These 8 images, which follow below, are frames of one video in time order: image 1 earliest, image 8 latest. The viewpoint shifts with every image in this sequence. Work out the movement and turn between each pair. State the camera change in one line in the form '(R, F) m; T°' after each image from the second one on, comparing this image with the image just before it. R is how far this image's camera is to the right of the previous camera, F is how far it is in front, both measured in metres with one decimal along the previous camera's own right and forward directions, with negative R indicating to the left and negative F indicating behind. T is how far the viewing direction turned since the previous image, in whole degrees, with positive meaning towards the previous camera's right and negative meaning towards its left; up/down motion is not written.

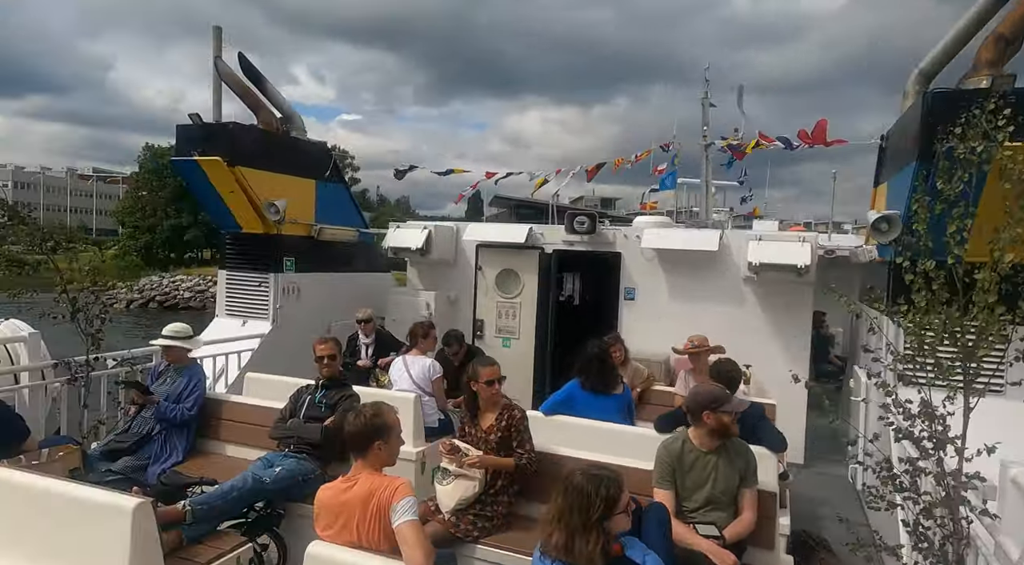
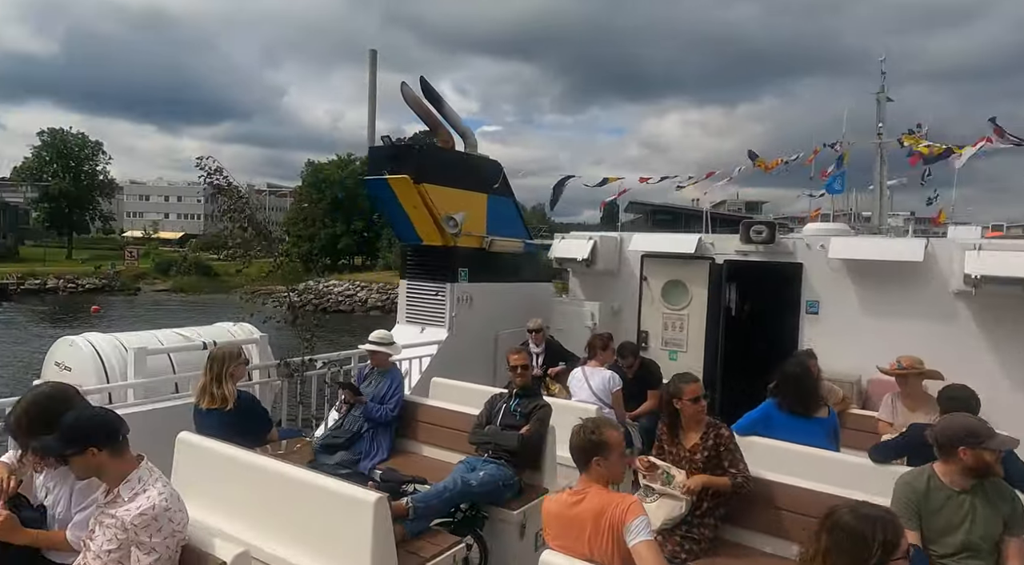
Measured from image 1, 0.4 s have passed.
(-0.3, -0.1) m; -11°
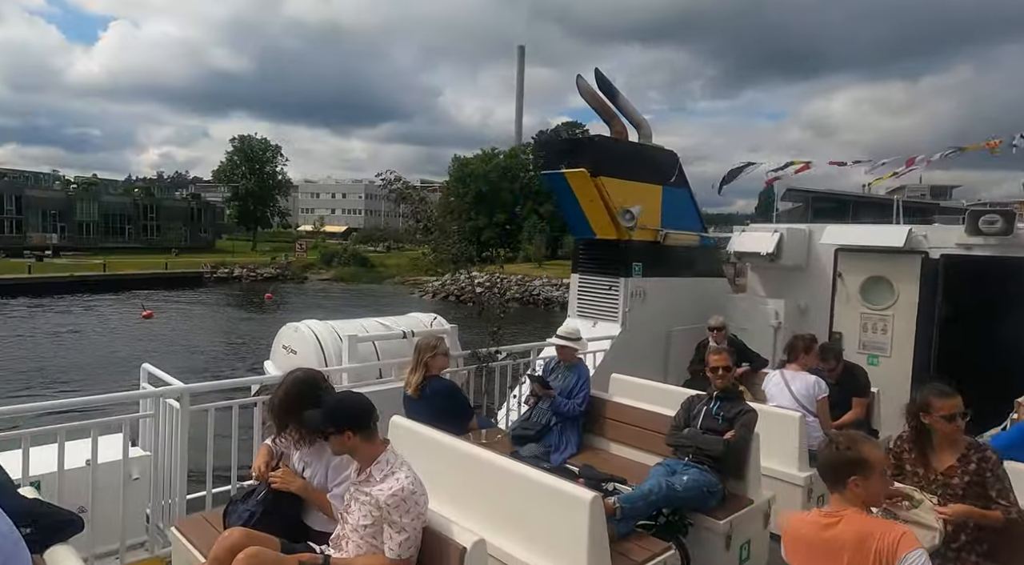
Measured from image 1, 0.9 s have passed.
(-0.3, +0.1) m; -12°
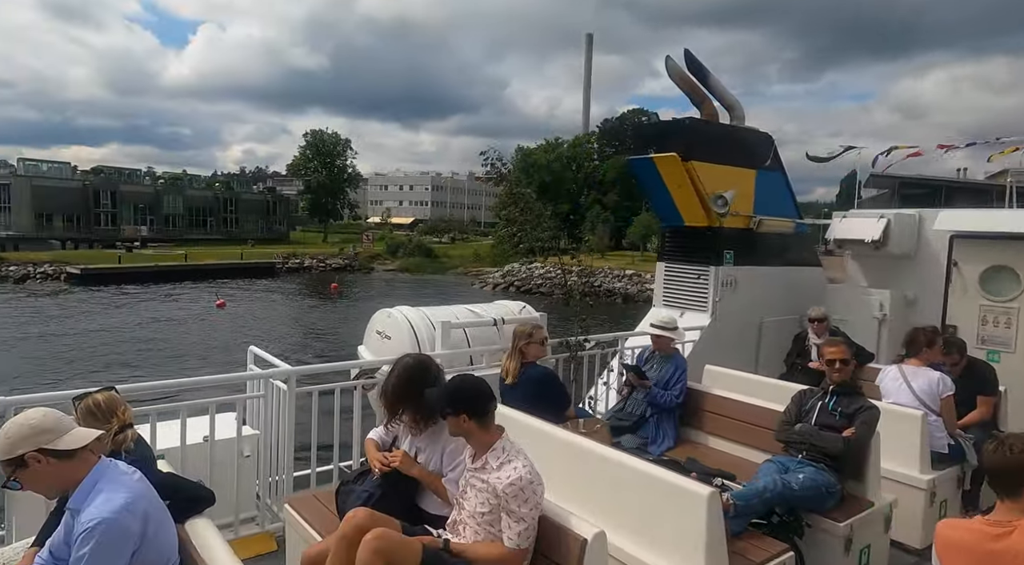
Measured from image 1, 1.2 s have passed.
(-0.2, +0.1) m; -5°
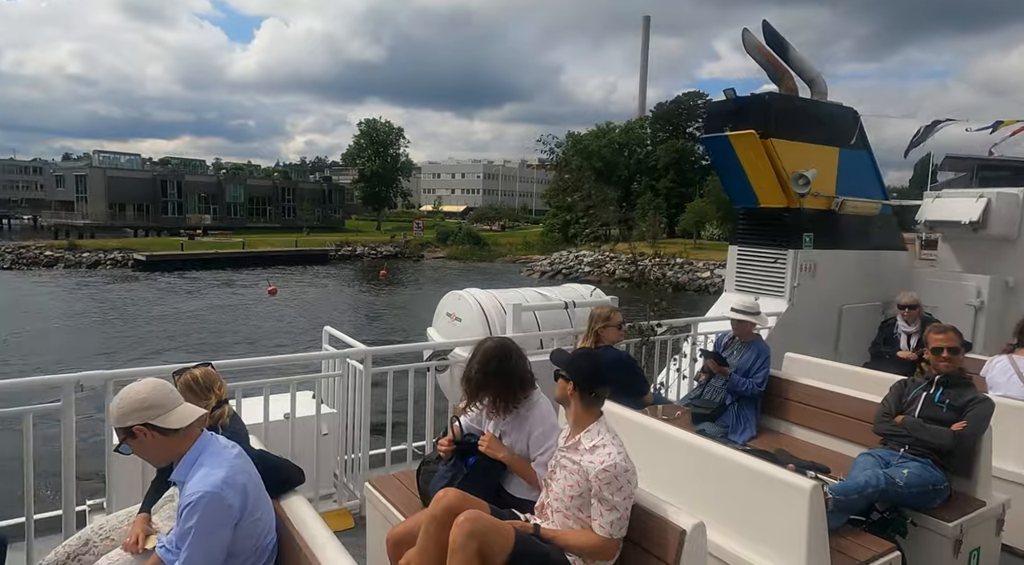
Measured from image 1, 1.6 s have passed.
(-0.2, +0.2) m; -4°
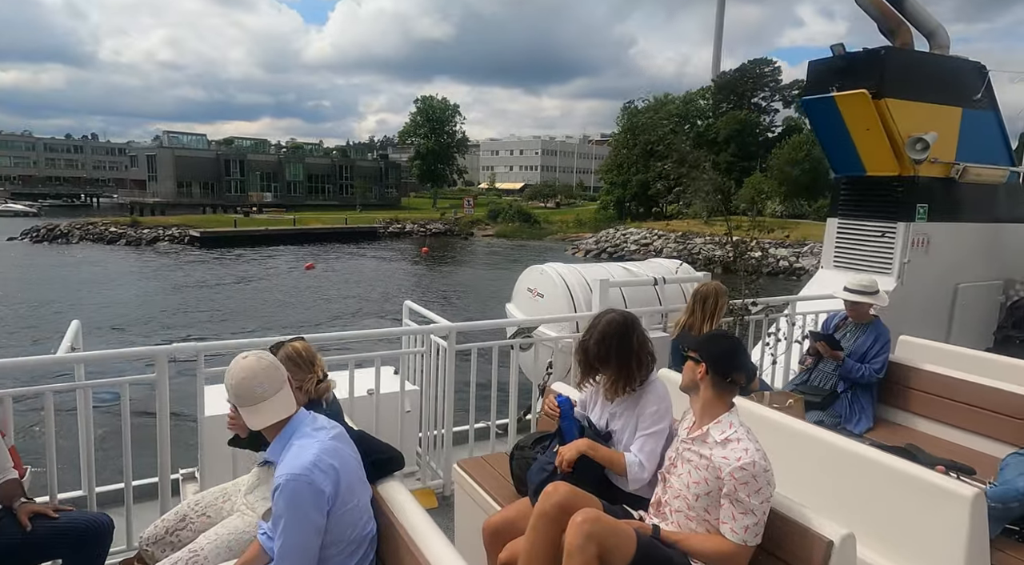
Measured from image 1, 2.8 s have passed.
(-0.2, +0.4) m; -5°
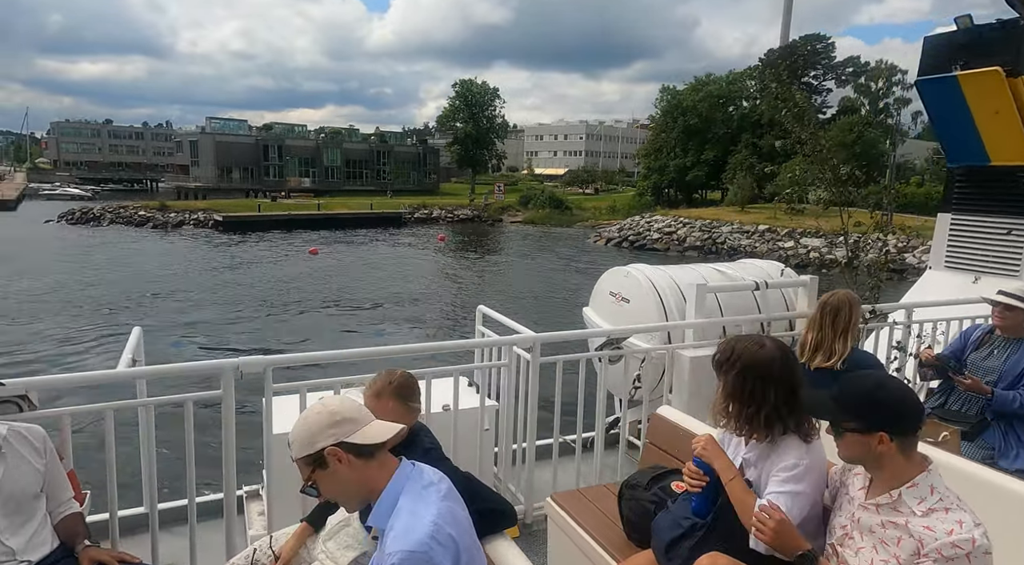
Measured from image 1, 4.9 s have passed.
(-0.4, +0.6) m; -3°
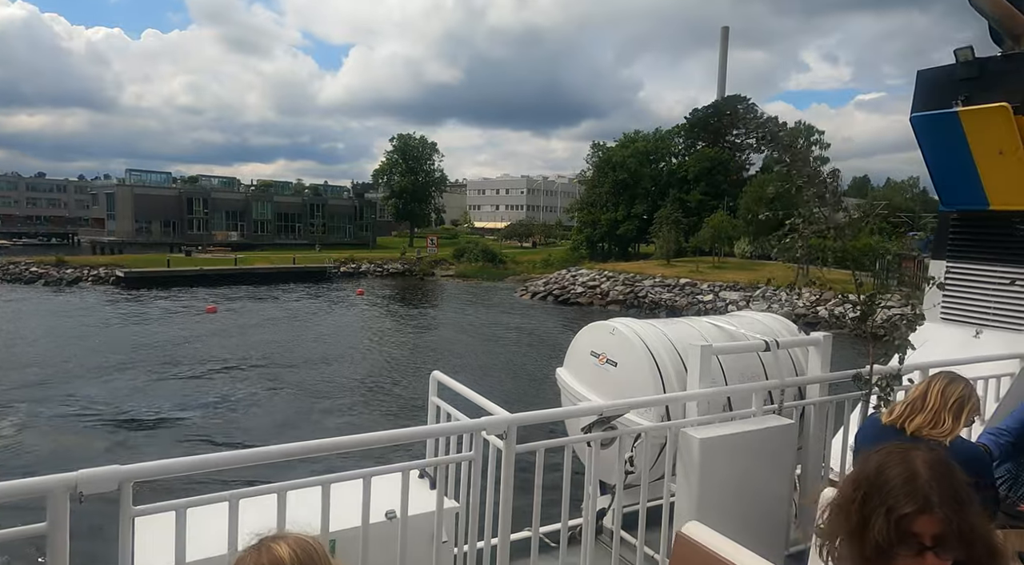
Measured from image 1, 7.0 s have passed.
(-0.2, +1.1) m; +5°
